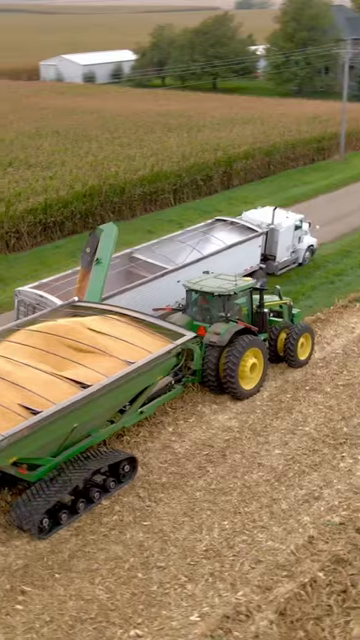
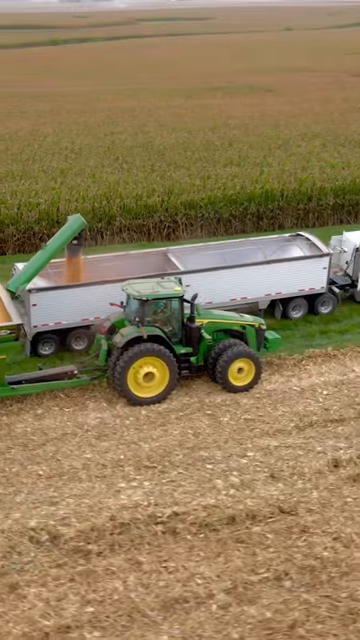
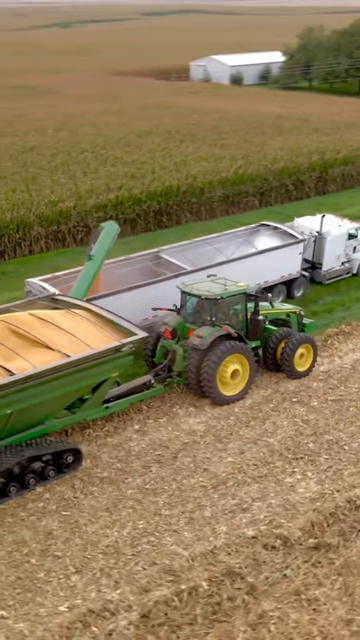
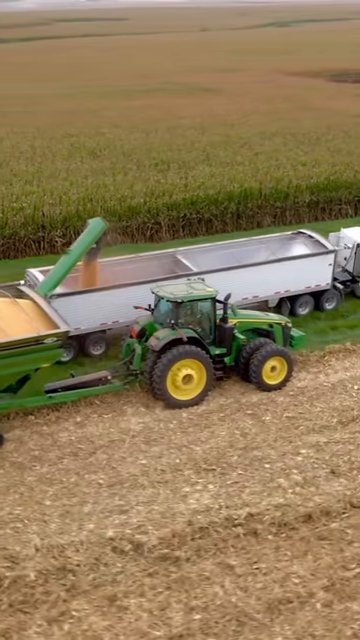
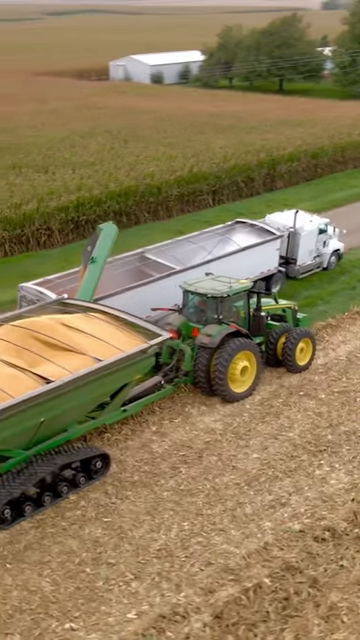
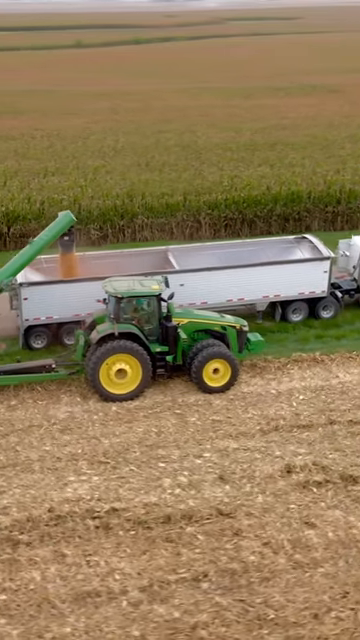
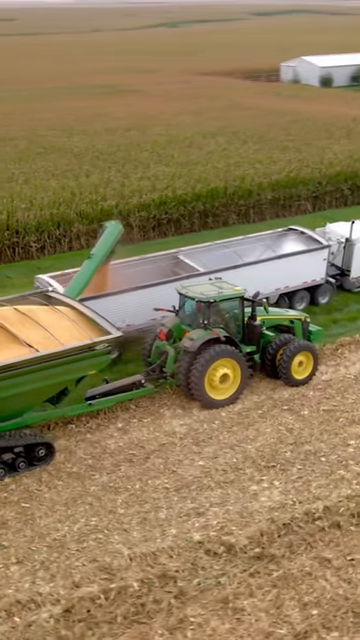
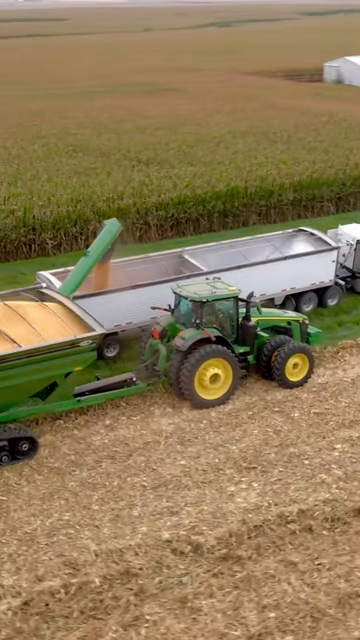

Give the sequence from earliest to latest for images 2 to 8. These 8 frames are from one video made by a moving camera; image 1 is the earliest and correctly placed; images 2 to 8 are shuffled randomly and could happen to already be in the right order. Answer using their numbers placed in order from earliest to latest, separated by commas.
5, 3, 7, 8, 4, 2, 6
